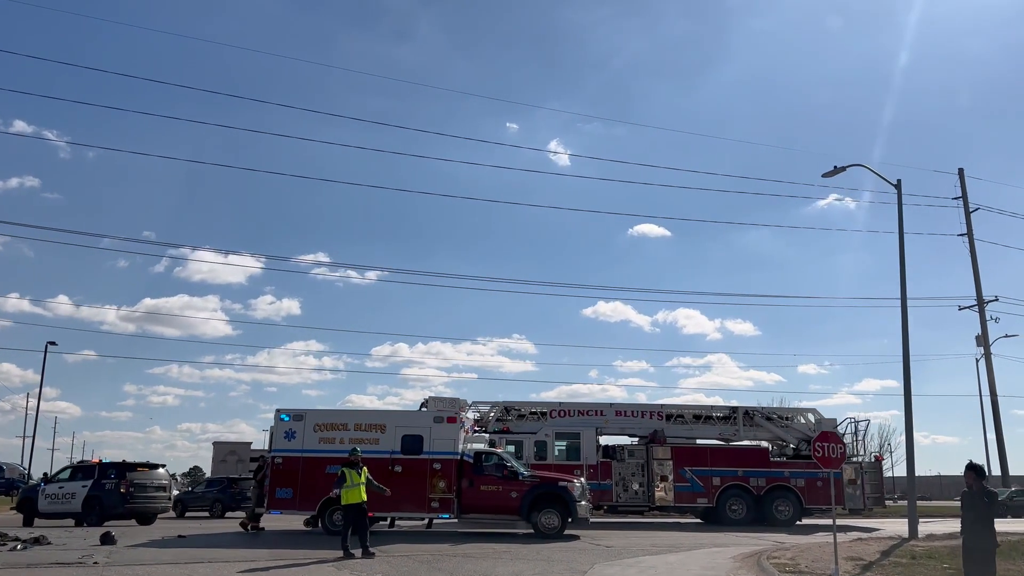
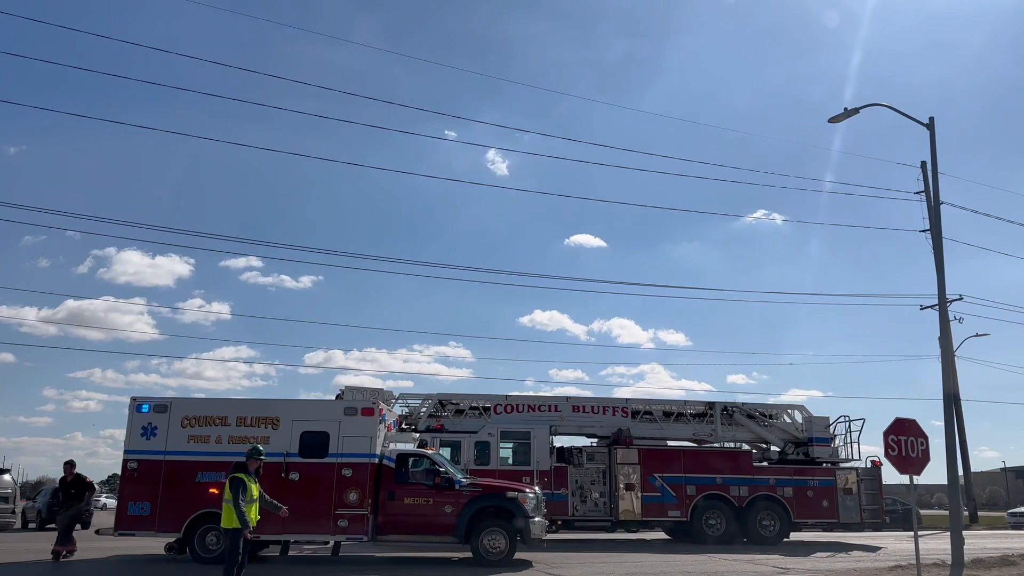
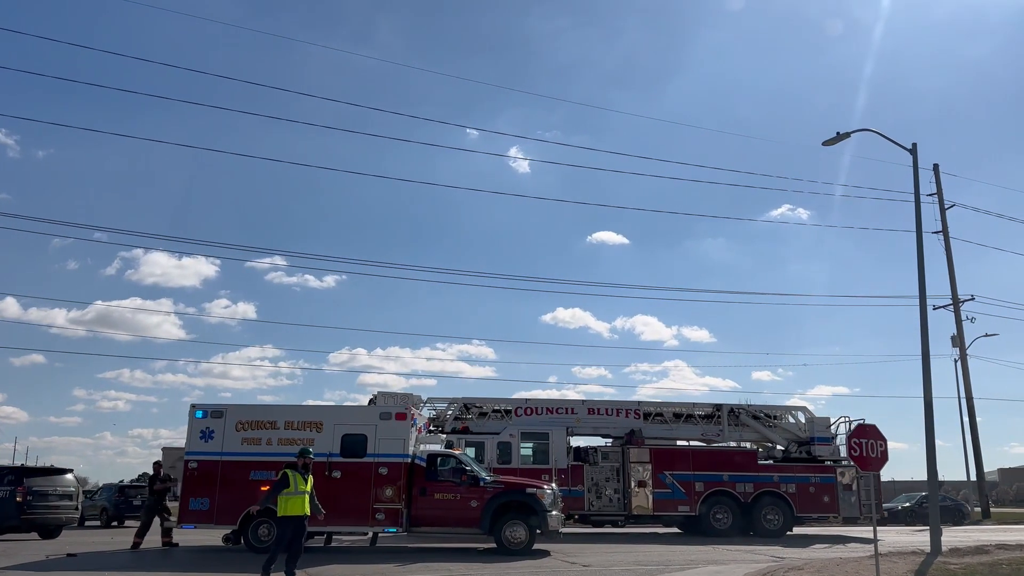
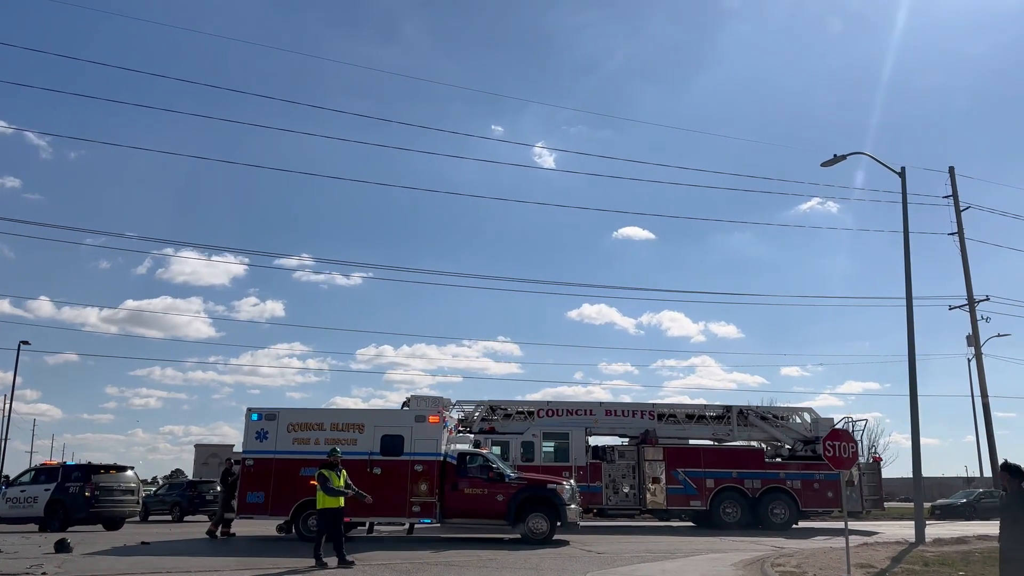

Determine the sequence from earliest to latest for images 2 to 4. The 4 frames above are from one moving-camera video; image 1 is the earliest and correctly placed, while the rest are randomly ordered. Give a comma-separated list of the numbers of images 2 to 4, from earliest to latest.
4, 3, 2
